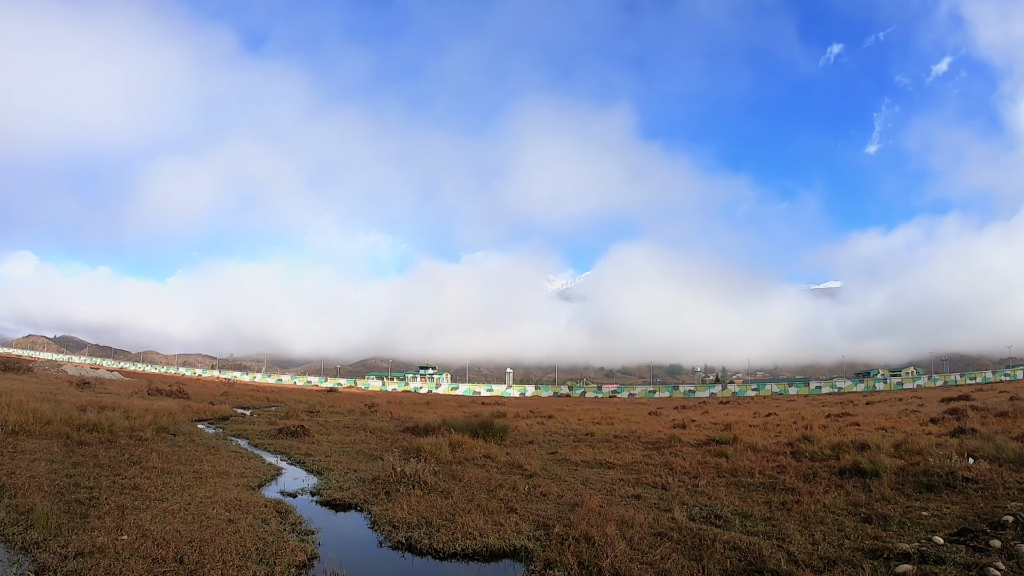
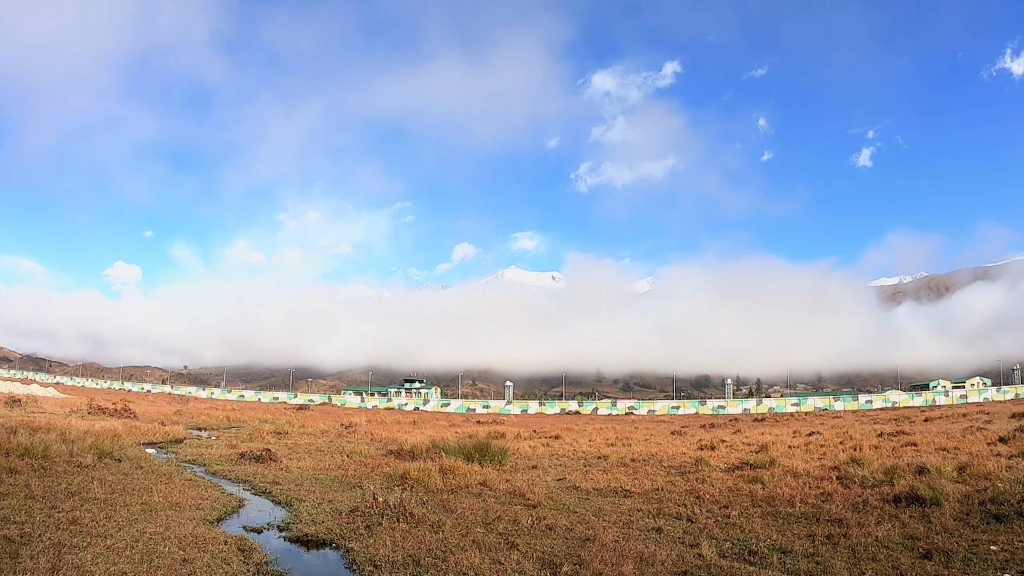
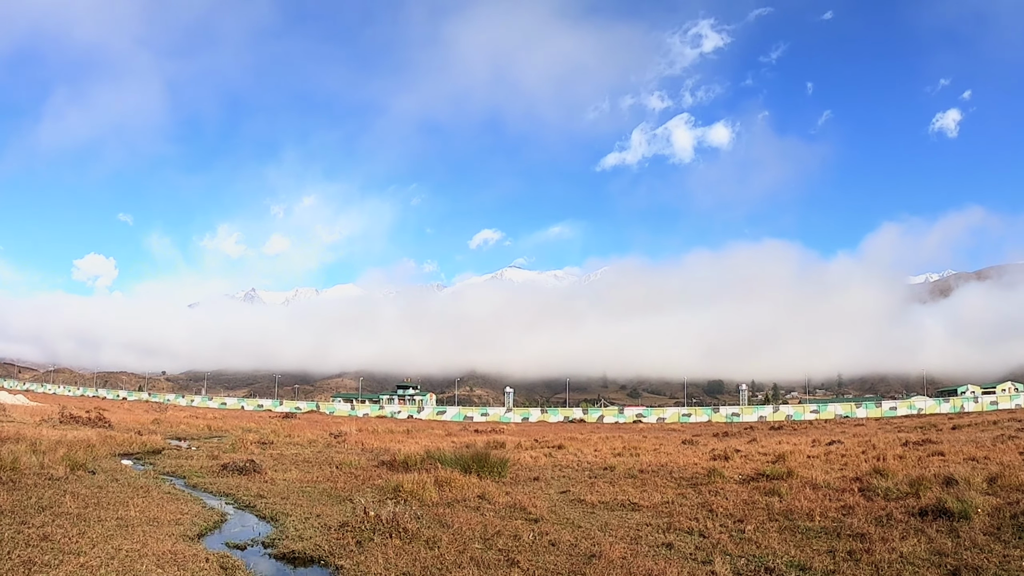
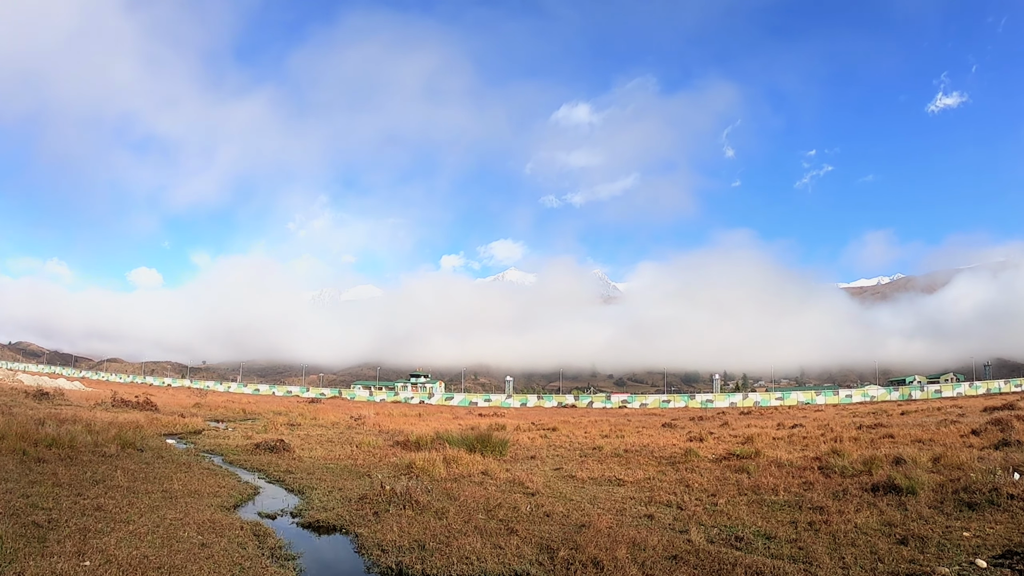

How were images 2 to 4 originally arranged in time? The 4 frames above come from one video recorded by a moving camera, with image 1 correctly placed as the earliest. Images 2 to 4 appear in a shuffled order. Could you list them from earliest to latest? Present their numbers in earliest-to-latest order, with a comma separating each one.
4, 2, 3
